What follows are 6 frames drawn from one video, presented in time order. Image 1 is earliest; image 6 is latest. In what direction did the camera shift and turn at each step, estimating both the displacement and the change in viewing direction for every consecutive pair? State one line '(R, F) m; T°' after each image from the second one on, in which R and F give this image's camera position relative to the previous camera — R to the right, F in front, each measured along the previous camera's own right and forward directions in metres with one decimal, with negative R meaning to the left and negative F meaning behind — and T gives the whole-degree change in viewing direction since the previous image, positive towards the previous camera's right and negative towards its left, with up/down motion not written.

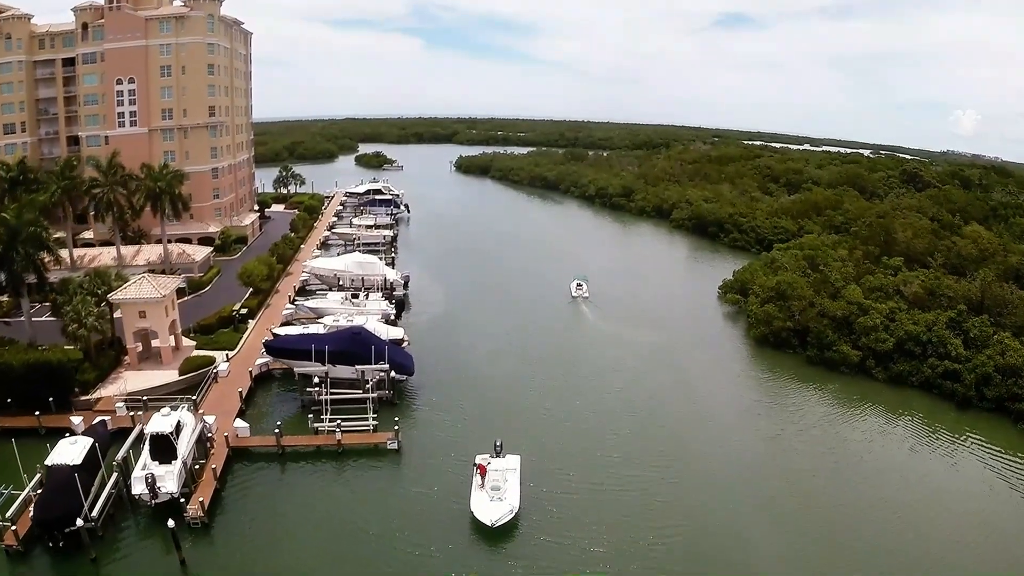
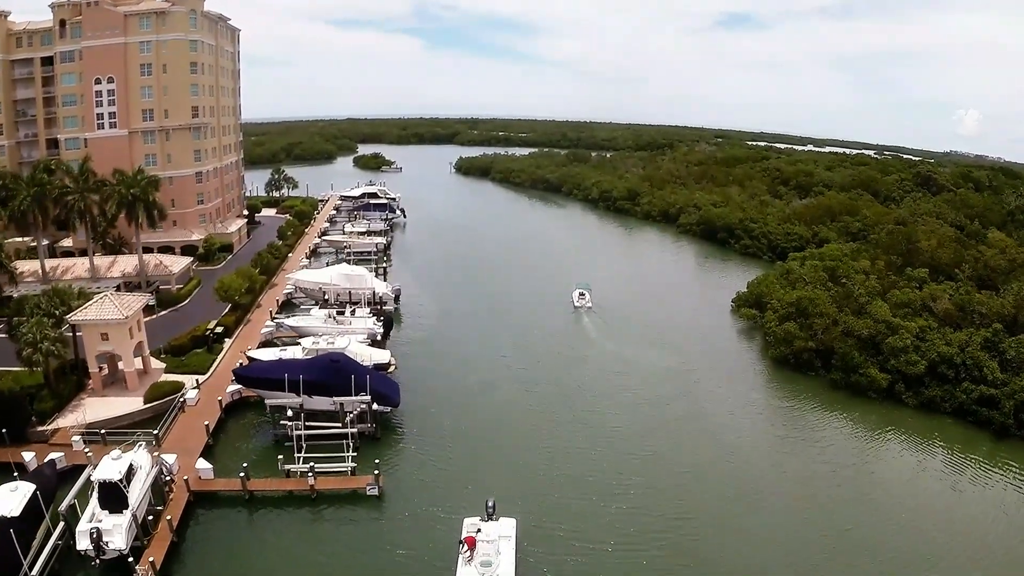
(+0.2, +2.3) m; 0°
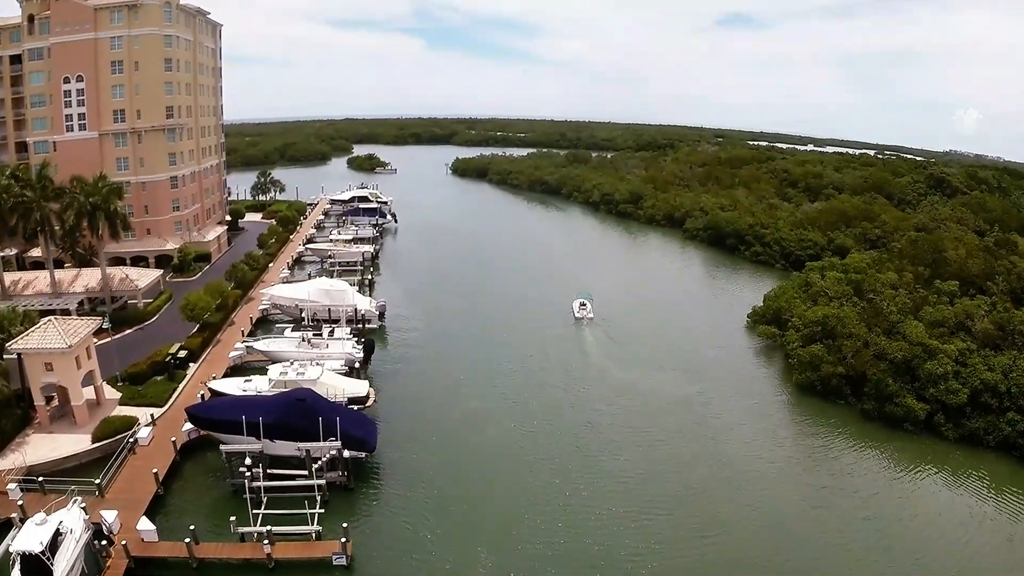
(+0.2, +2.6) m; 0°
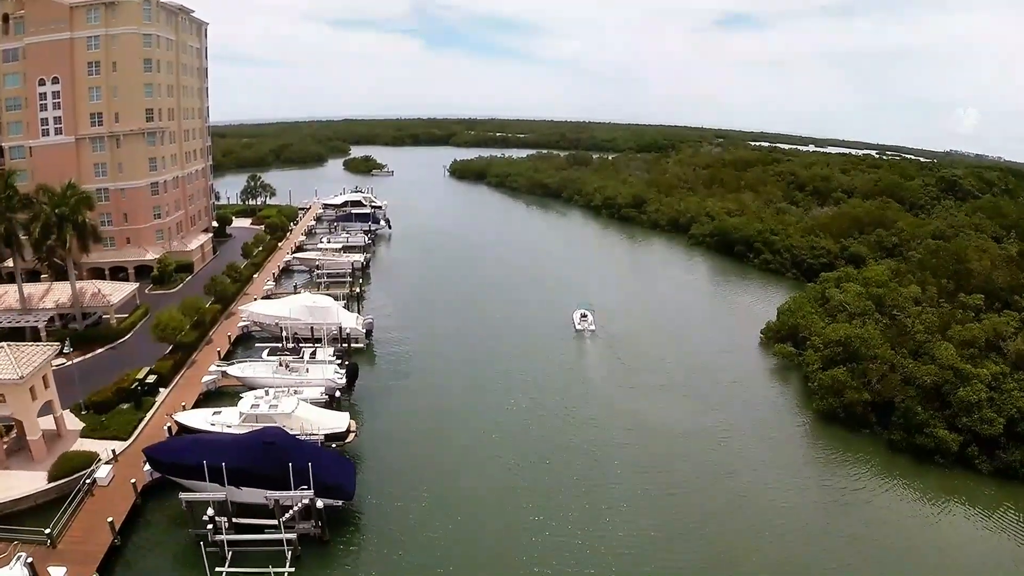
(+0.1, +1.9) m; 0°
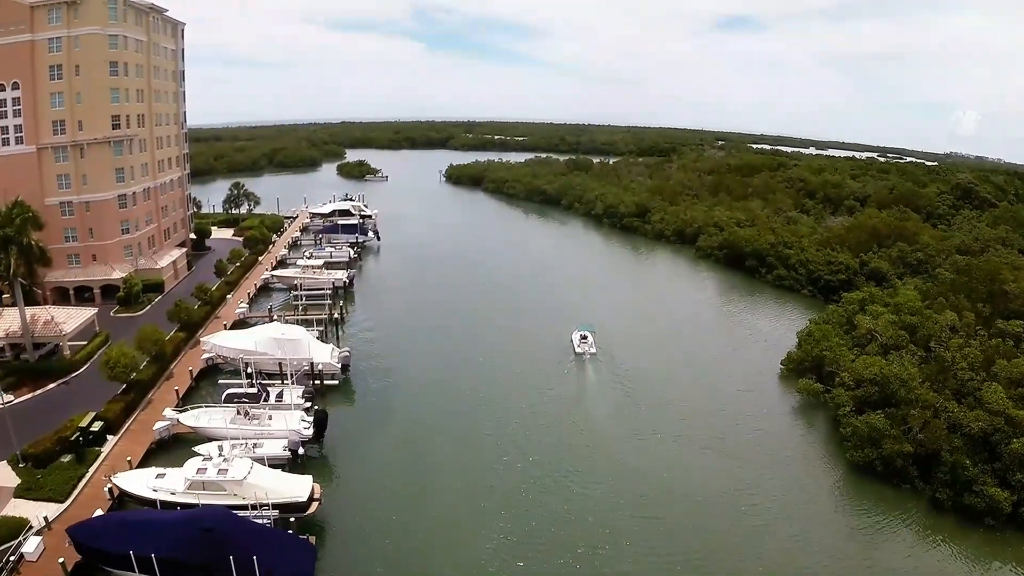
(+0.2, +2.7) m; 0°
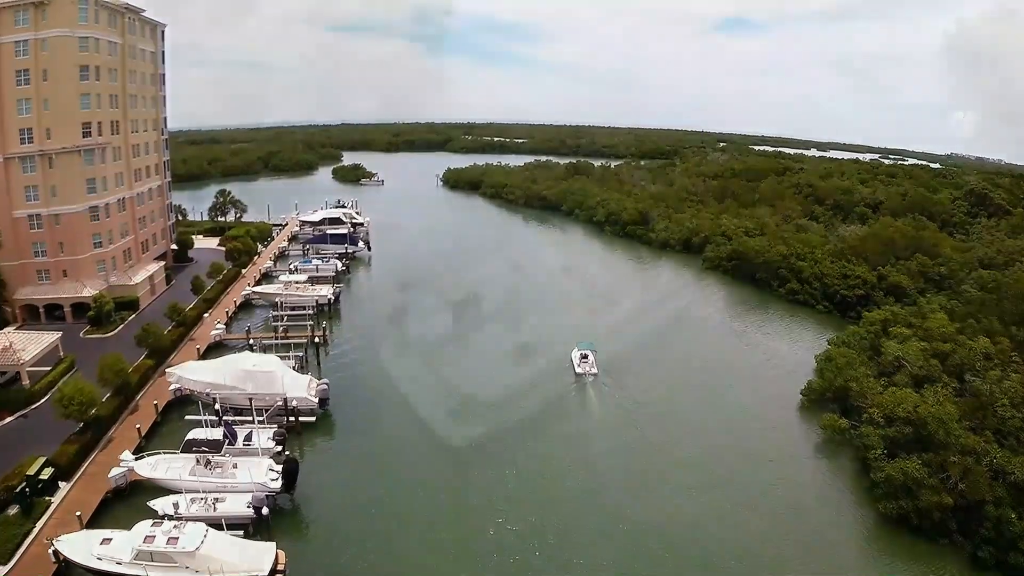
(+0.2, +2.1) m; 0°
